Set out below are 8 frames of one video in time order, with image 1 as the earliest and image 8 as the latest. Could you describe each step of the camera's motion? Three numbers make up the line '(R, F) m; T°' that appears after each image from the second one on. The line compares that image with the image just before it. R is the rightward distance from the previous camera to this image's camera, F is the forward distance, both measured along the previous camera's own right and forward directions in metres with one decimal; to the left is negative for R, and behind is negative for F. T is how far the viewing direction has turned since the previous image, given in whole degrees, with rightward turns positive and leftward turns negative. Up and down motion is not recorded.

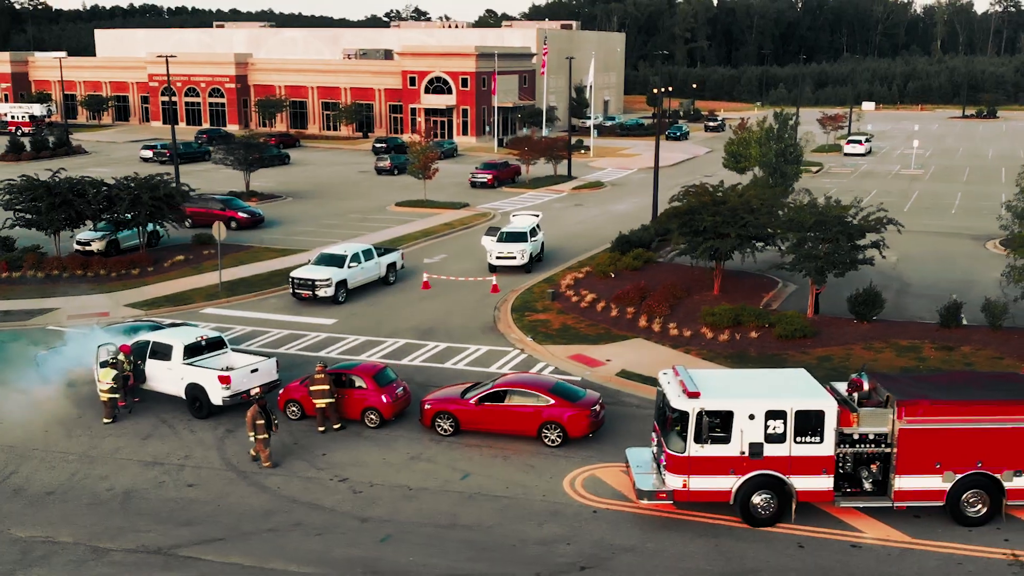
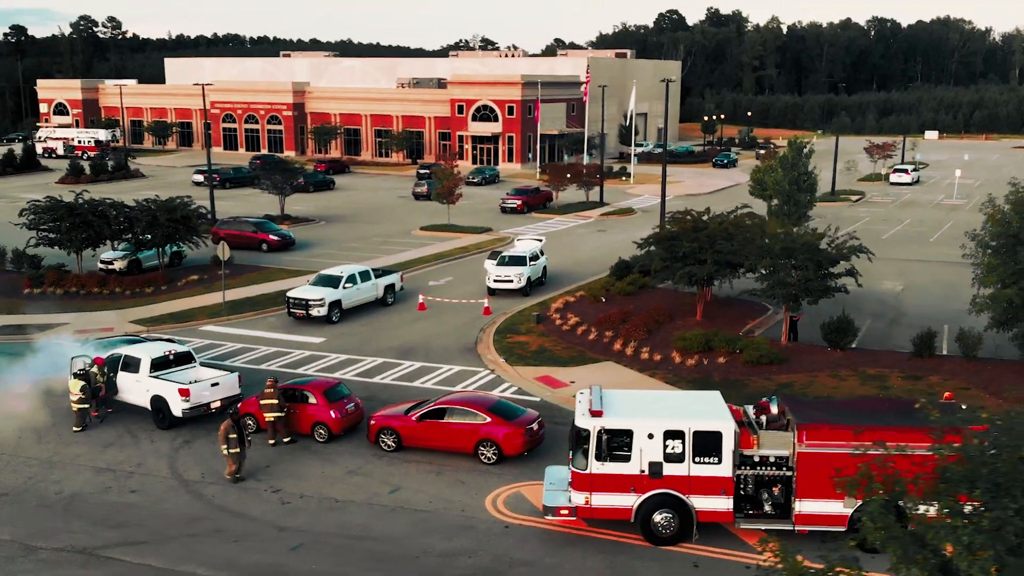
(+2.2, -0.4) m; -4°
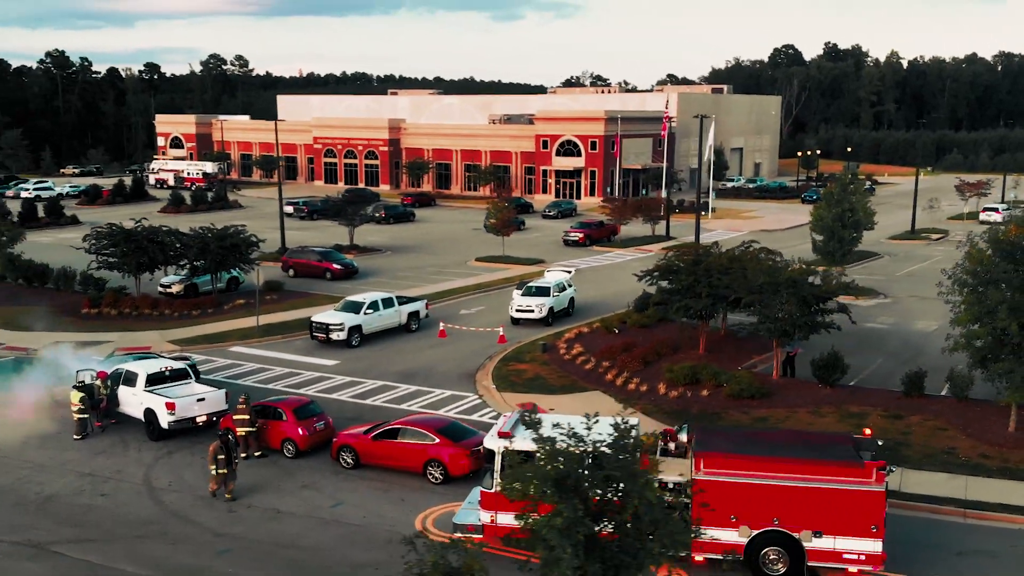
(+2.9, -0.5) m; -7°
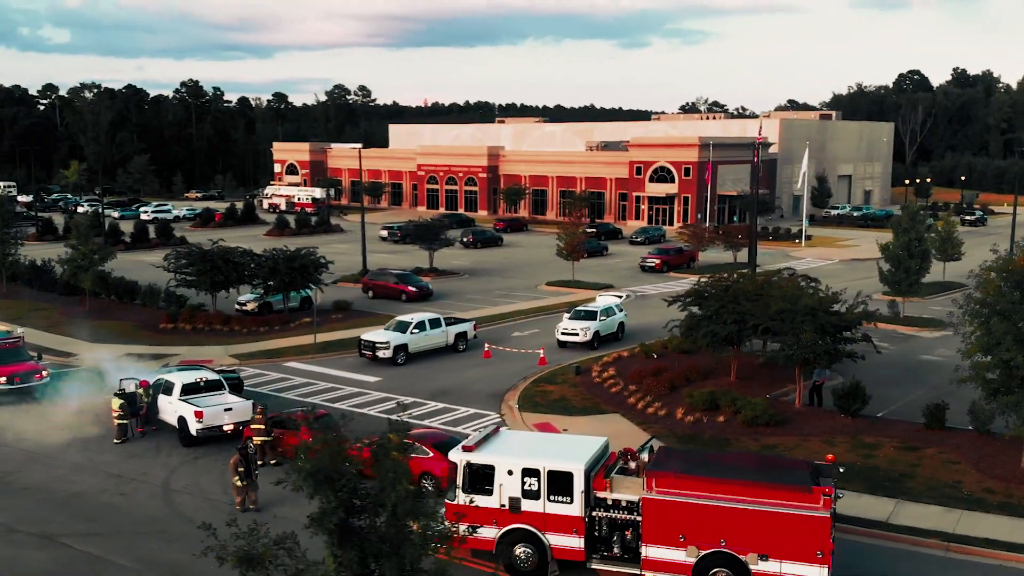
(+2.2, -0.4) m; -7°
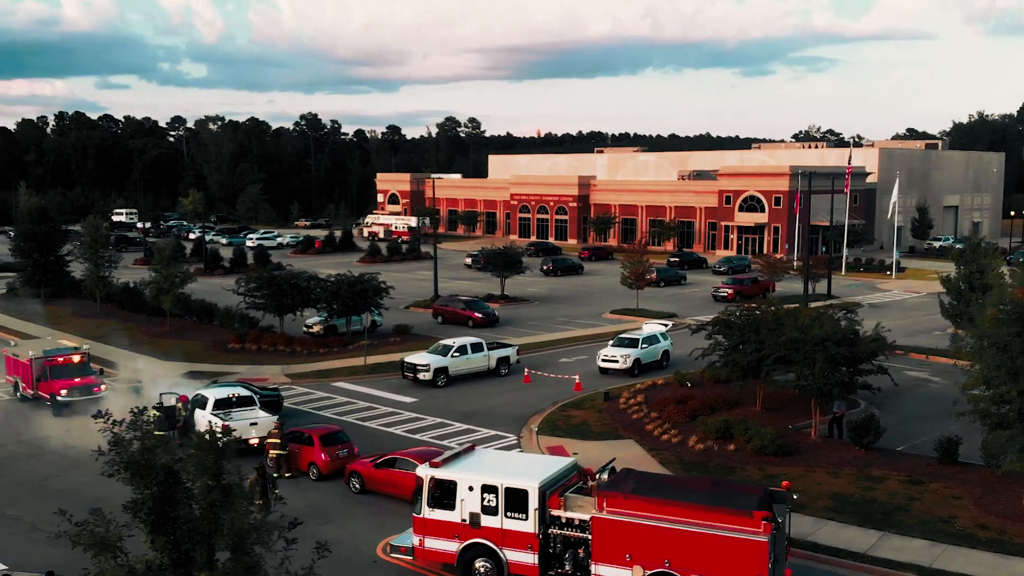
(+2.2, -0.5) m; -6°
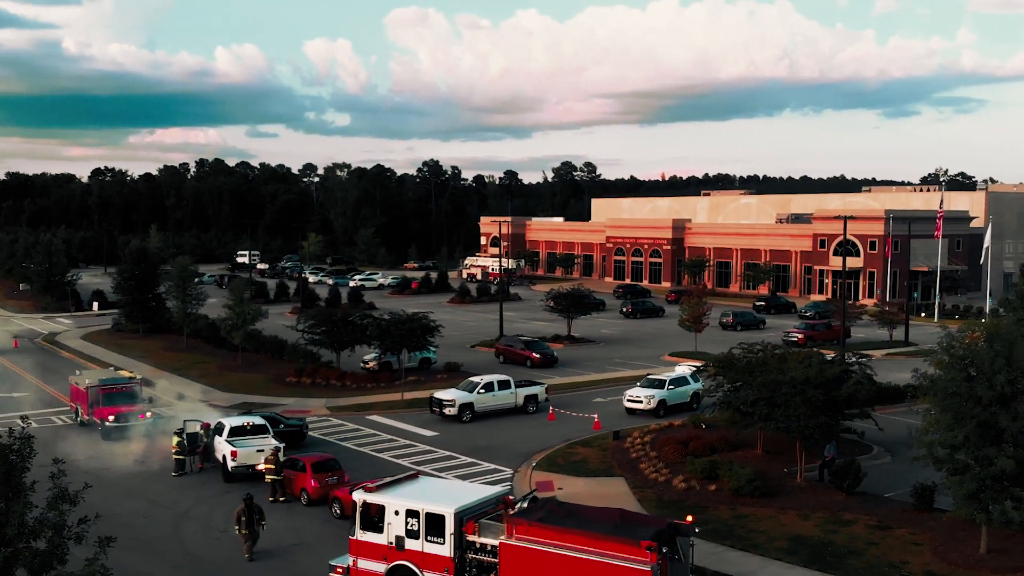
(+3.2, -0.7) m; -7°
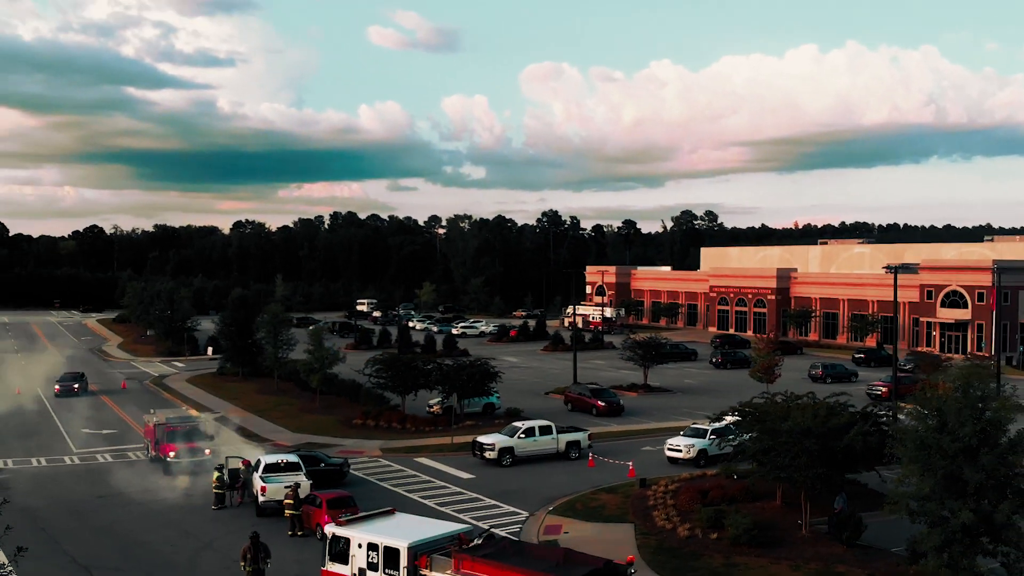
(+2.8, -0.6) m; -7°
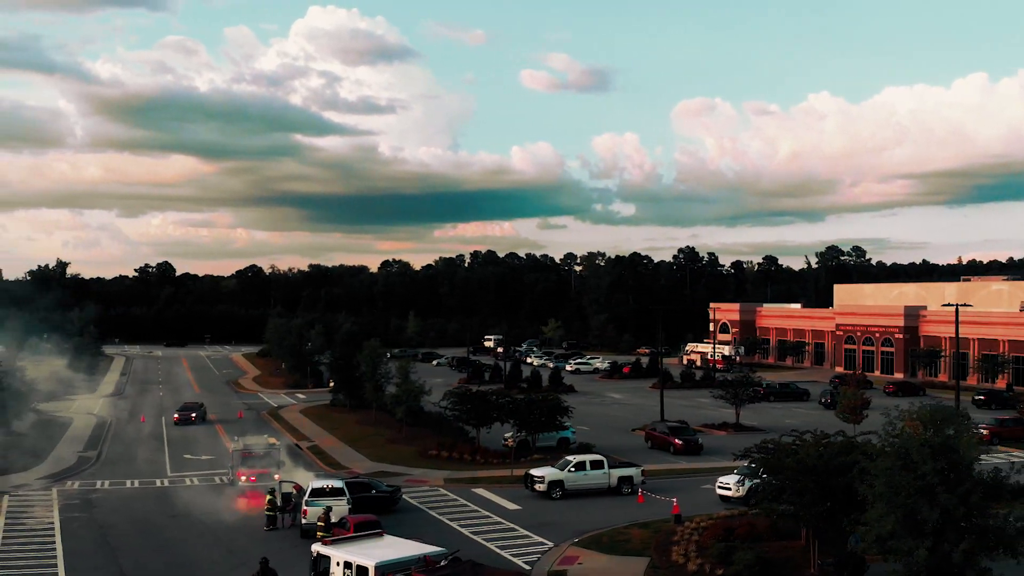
(+3.2, -0.6) m; -8°
